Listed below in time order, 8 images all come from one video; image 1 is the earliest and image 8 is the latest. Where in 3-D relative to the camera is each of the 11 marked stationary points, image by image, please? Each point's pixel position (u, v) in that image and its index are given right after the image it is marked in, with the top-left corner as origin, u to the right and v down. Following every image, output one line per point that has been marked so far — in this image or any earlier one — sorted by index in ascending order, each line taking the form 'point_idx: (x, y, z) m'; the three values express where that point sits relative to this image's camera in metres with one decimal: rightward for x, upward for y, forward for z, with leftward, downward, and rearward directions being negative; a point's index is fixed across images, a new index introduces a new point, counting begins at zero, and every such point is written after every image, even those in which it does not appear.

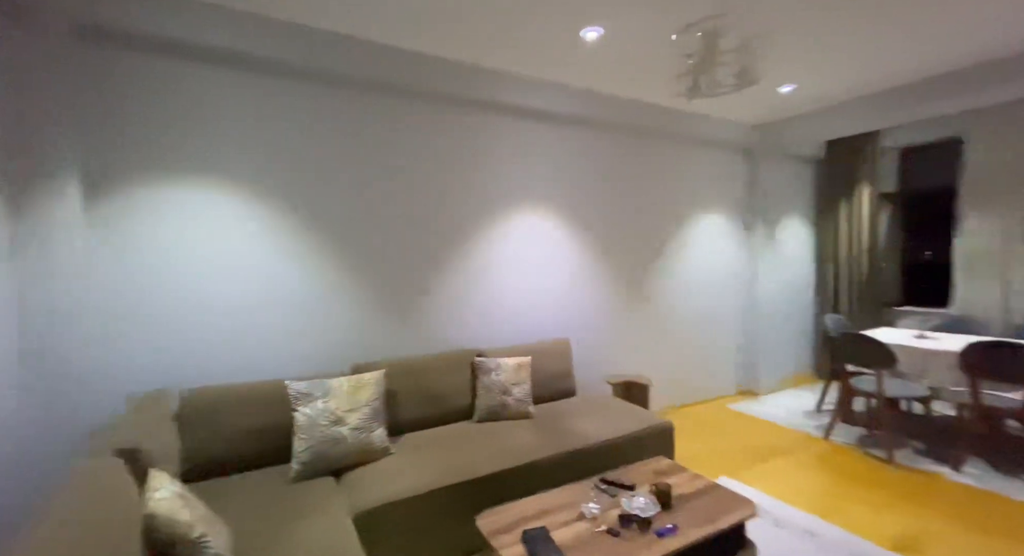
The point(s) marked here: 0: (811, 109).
0: (+2.8, +1.5, +4.1) m
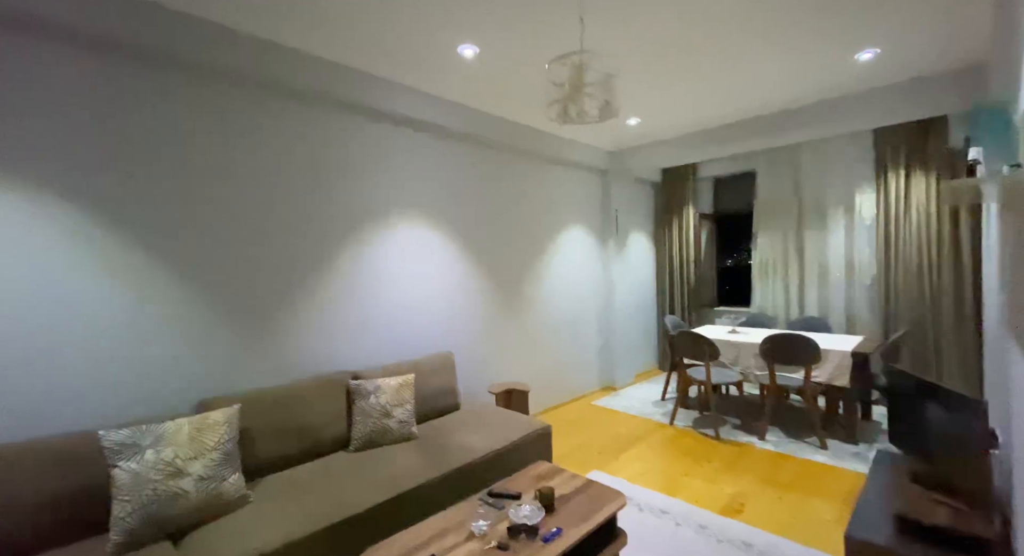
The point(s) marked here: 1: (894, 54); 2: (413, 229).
0: (+1.5, +1.5, +4.8) m
1: (+2.5, +1.5, +3.0) m
2: (-0.8, +0.4, +3.3) m
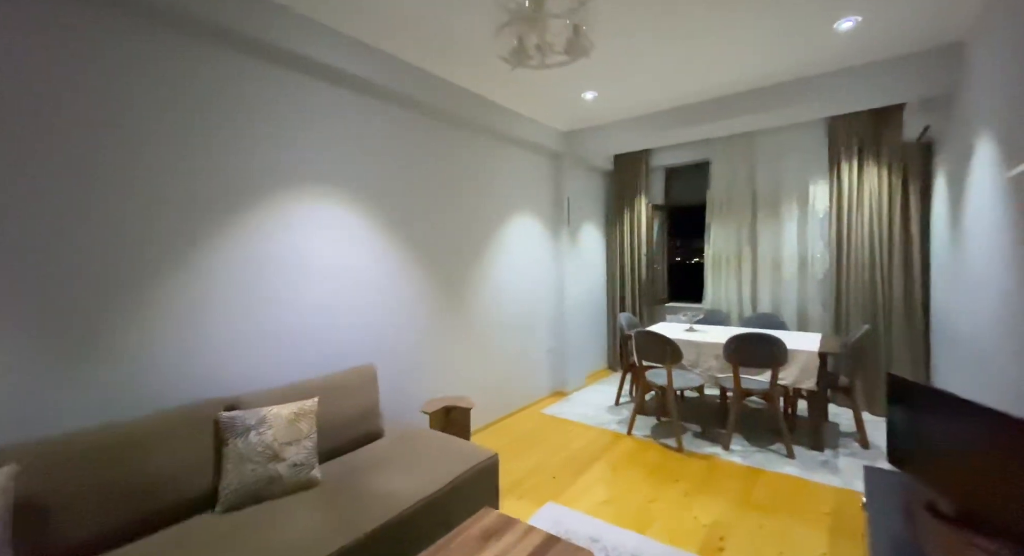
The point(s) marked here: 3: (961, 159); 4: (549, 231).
0: (+0.9, +1.5, +4.4) m
1: (+2.2, +1.5, +2.7) m
2: (-1.1, +0.4, +2.7) m
3: (+2.8, +0.8, +2.9) m
4: (+0.4, +0.5, +4.6) m
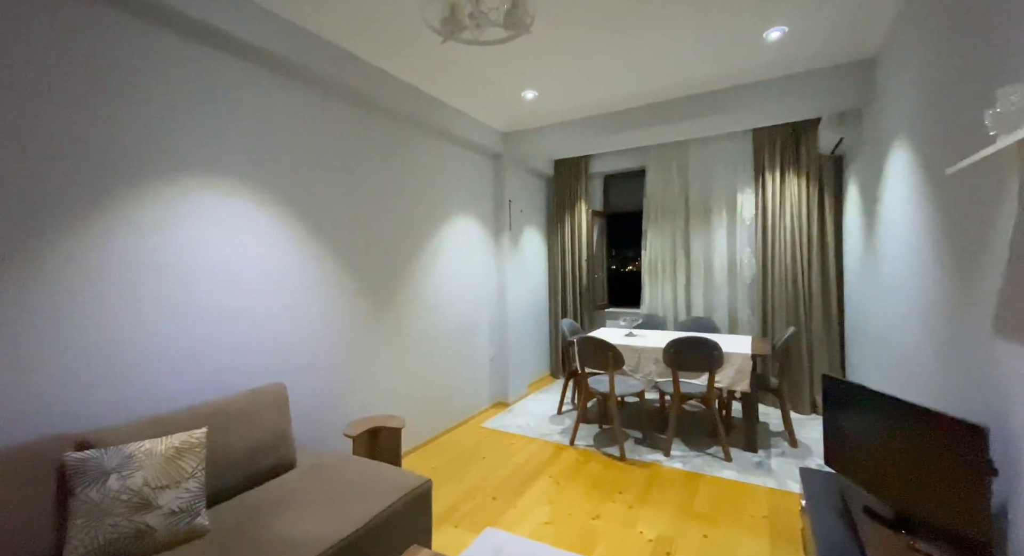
0: (+0.3, +1.5, +4.3) m
1: (+1.8, +1.5, +2.8) m
2: (-1.5, +0.4, +2.3) m
3: (+2.4, +0.7, +3.0) m
4: (-0.2, +0.4, +4.4) m
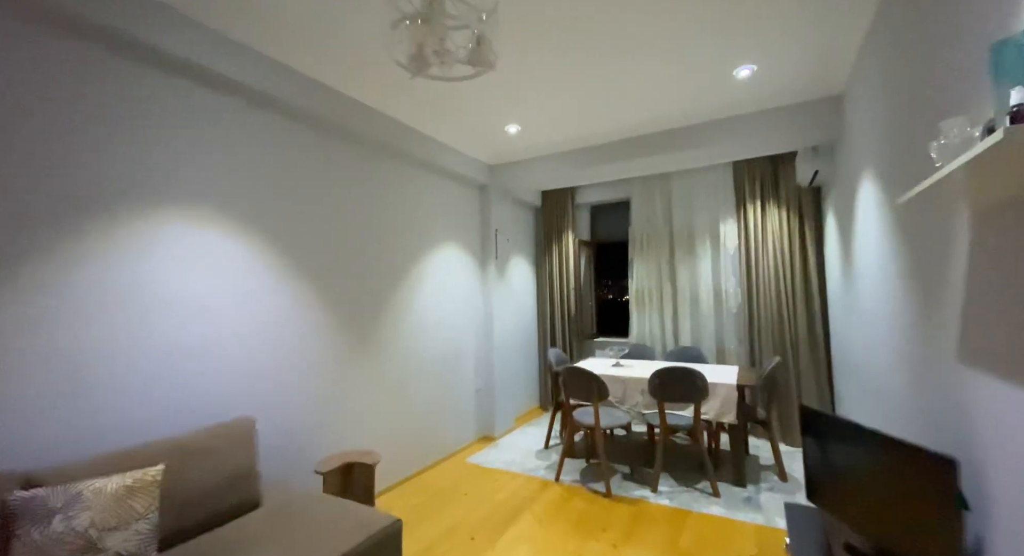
0: (+0.2, +1.2, +4.4) m
1: (+1.7, +1.3, +2.9) m
2: (-1.6, +0.2, +2.3) m
3: (+2.3, +0.5, +3.1) m
4: (-0.4, +0.1, +4.4) m
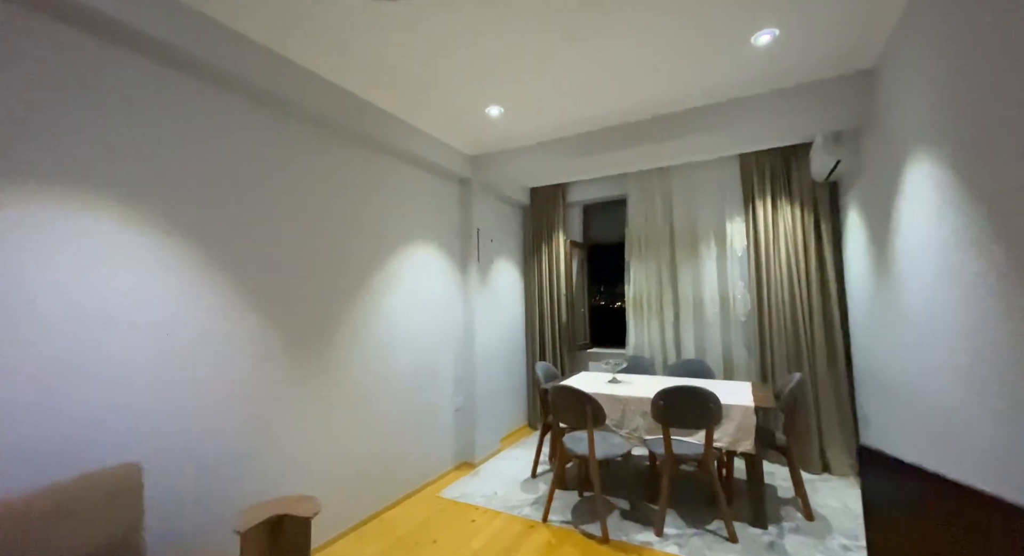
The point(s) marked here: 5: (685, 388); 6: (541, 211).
0: (0.0, +1.1, +3.9) m
1: (+1.6, +1.3, +2.5) m
2: (-1.7, +0.2, +1.8) m
3: (+2.2, +0.5, +2.7) m
4: (-0.5, +0.1, +3.9) m
5: (+1.0, -0.7, +2.7) m
6: (+0.3, +0.8, +5.1) m
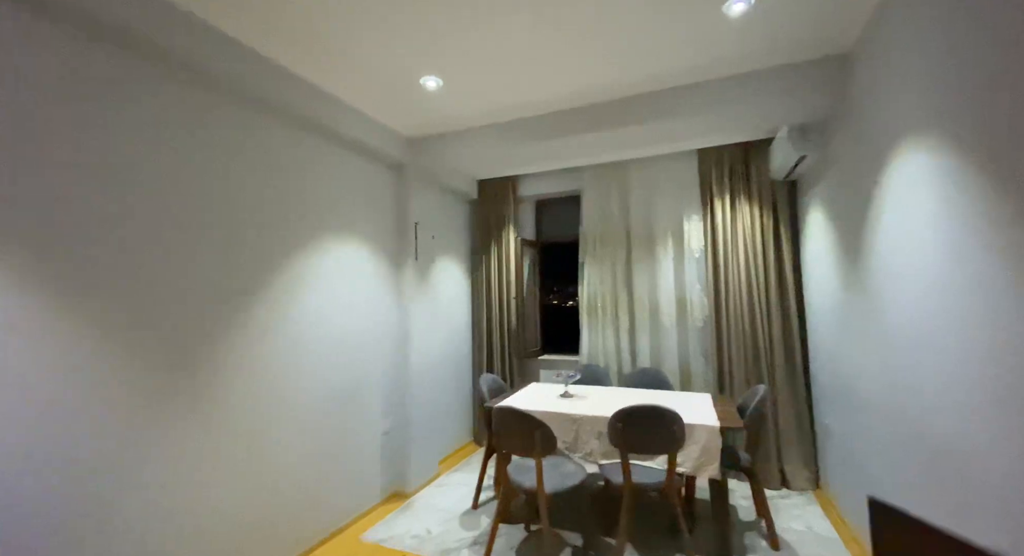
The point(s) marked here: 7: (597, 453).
0: (-0.4, +1.1, +3.5) m
1: (+1.3, +1.3, +2.2) m
2: (-1.9, +0.2, +1.2) m
3: (+1.9, +0.5, +2.4) m
4: (-1.0, +0.1, +3.4) m
5: (+0.7, -0.7, +2.4) m
6: (-0.2, +0.7, +4.7) m
7: (+0.5, -1.0, +2.7) m
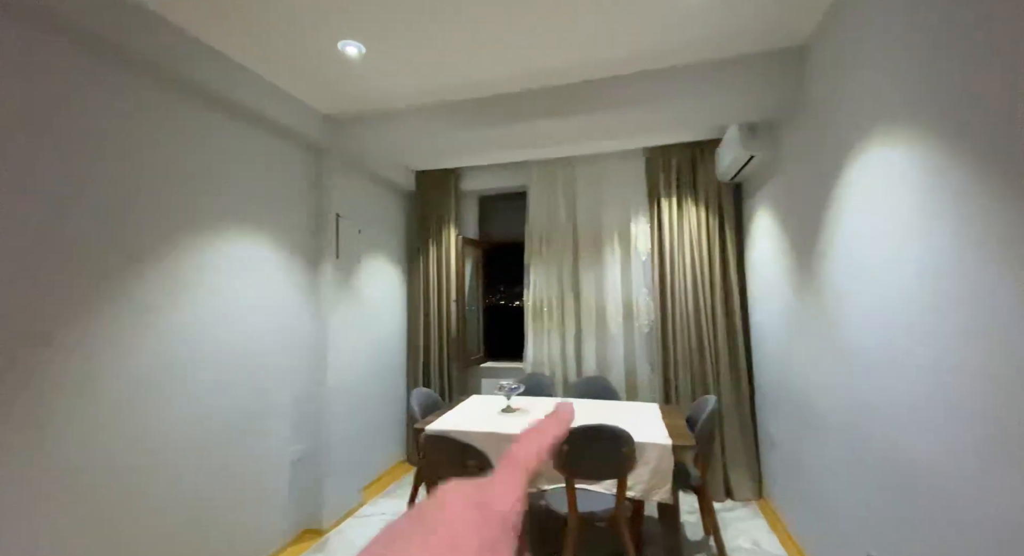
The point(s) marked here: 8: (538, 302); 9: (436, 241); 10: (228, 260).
0: (-0.8, +1.1, +3.1) m
1: (+1.0, +1.3, +2.0) m
2: (-2.1, +0.2, +0.6) m
3: (+1.5, +0.5, +2.3) m
4: (-1.4, +0.1, +3.0) m
5: (+0.4, -0.7, +2.2) m
6: (-0.8, +0.7, +4.3) m
7: (+0.1, -1.0, +2.4) m
8: (+0.2, -0.2, +4.1) m
9: (-0.7, +0.3, +4.3) m
10: (-1.5, +0.1, +2.5) m
